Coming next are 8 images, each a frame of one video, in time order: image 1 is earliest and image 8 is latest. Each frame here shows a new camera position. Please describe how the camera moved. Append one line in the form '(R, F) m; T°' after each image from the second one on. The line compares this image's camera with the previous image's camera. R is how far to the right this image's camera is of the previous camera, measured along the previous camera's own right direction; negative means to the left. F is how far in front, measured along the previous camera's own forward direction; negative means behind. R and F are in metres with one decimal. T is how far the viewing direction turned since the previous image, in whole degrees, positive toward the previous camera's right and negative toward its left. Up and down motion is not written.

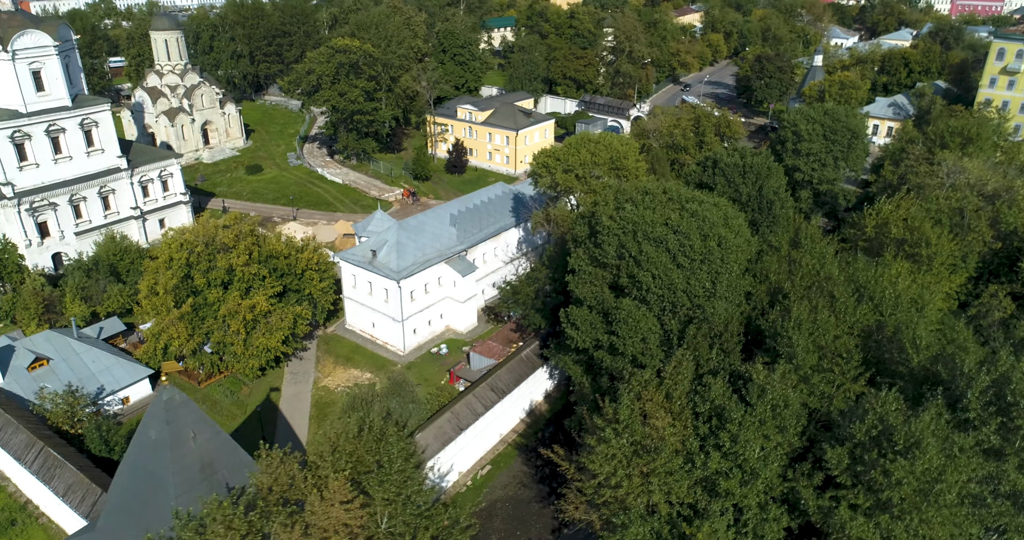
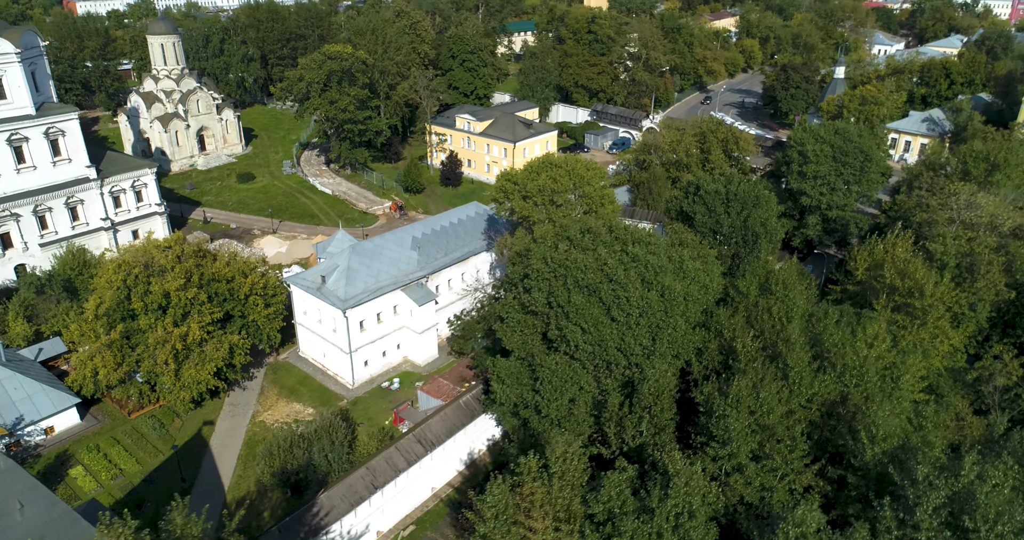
(+3.8, +2.8) m; -3°
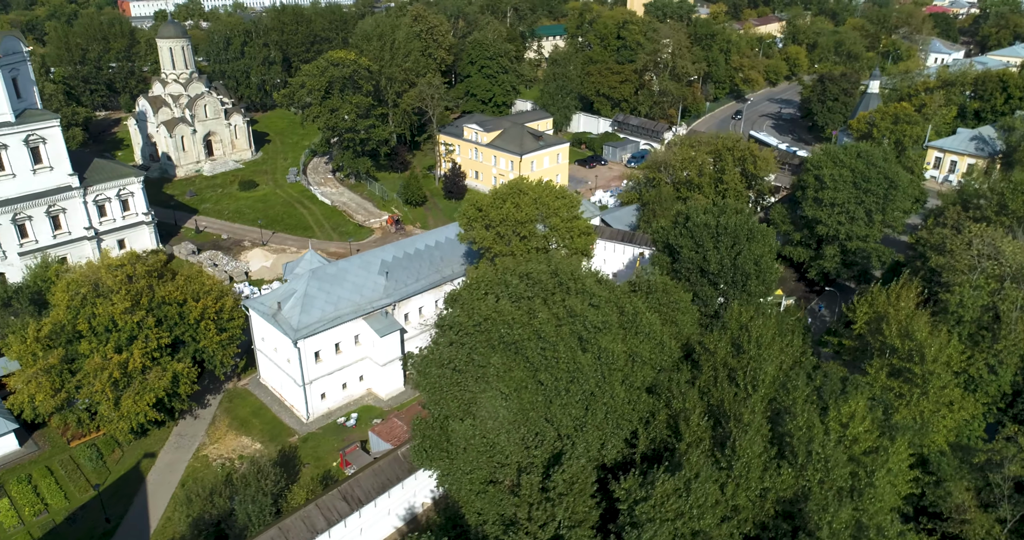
(+3.3, +2.7) m; -4°
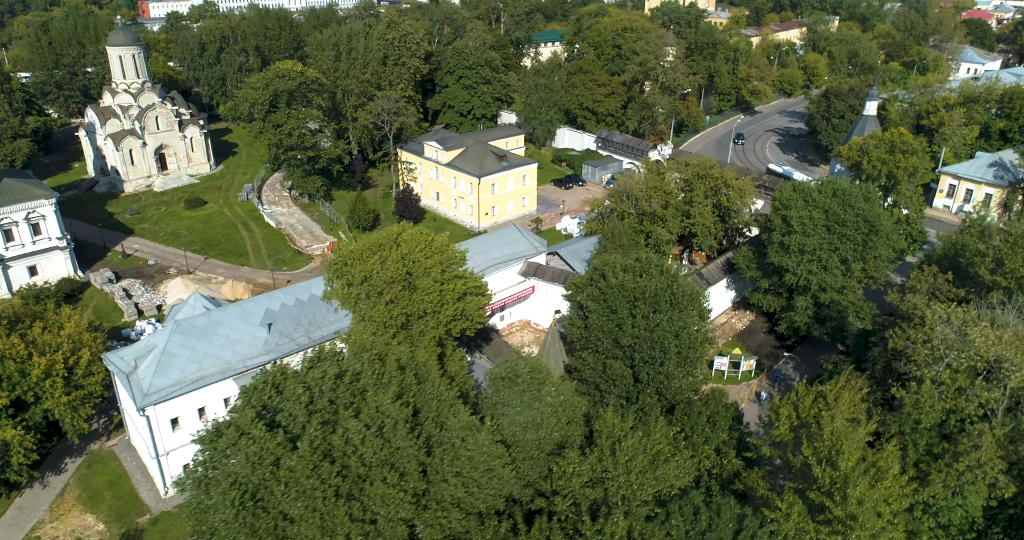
(+5.2, +4.6) m; -3°
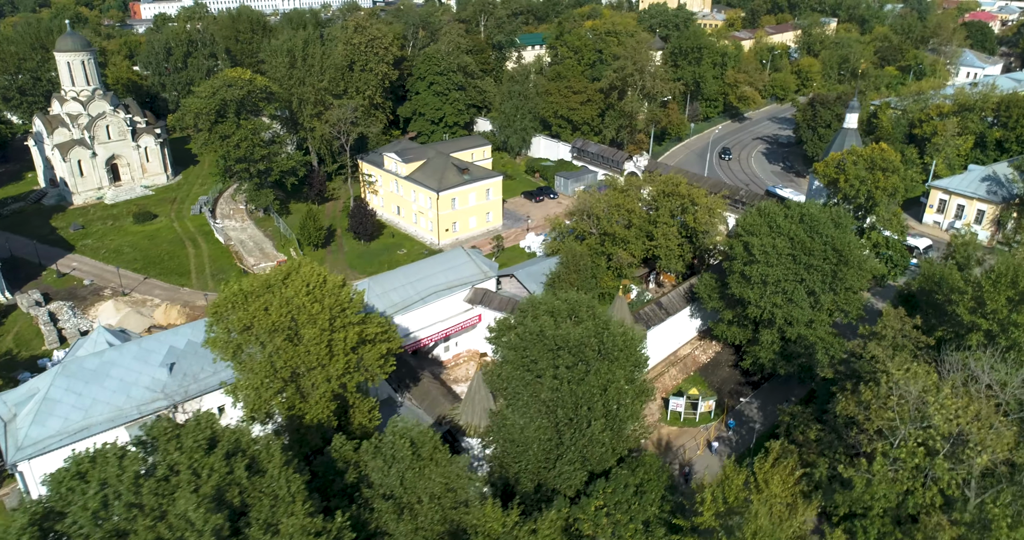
(+2.8, +2.7) m; 0°
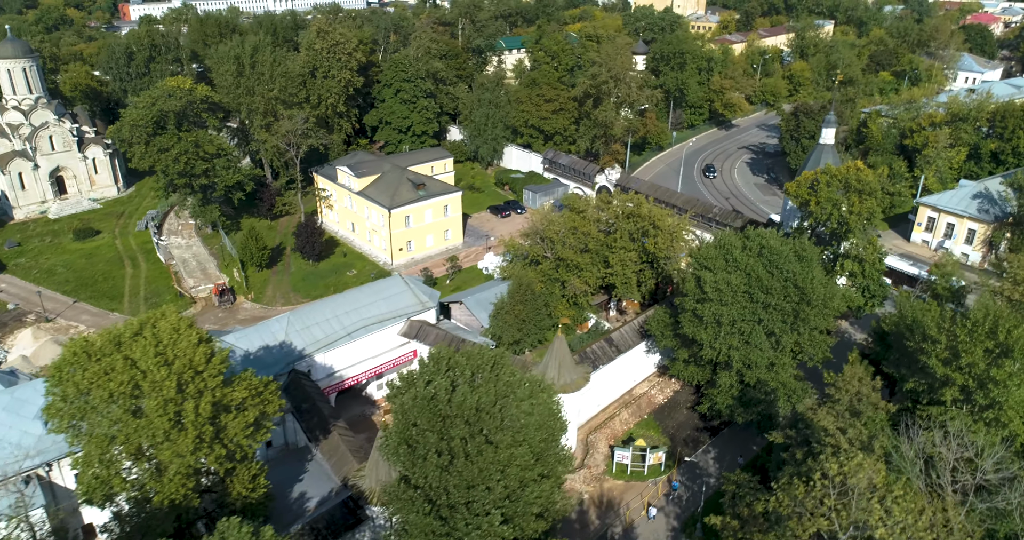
(+2.8, +2.8) m; 0°
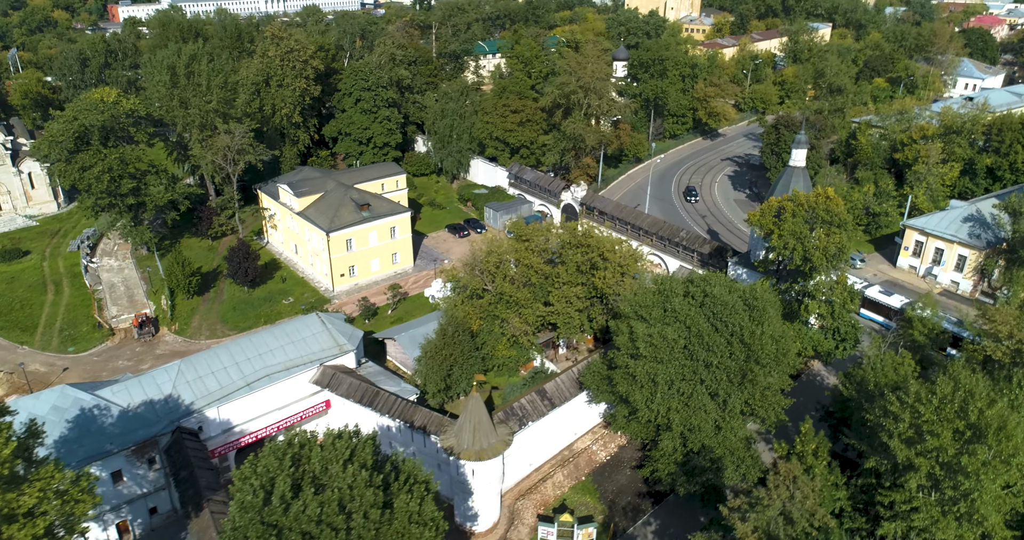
(+3.1, +3.3) m; 0°
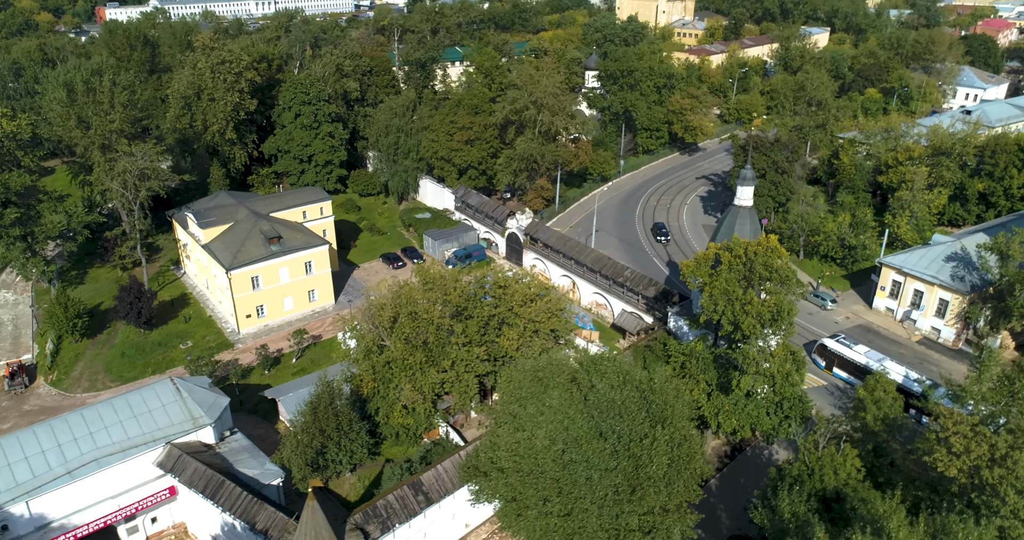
(+4.2, +4.2) m; -1°
